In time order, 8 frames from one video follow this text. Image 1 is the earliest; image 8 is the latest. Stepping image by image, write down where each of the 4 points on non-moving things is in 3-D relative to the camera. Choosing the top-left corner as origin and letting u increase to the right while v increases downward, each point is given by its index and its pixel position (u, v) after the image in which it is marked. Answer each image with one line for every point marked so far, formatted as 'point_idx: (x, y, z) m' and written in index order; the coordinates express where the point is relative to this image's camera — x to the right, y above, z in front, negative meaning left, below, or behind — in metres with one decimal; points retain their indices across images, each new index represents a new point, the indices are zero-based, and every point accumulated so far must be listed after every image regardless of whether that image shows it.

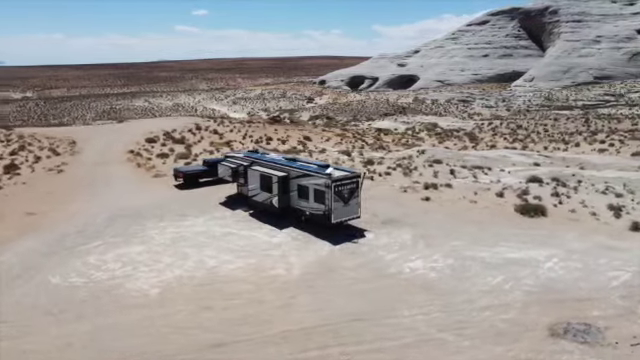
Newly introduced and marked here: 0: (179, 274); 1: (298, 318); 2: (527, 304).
0: (-4.3, -2.9, +15.3) m
1: (-0.6, -3.5, +12.5) m
2: (+5.5, -3.4, +13.1) m
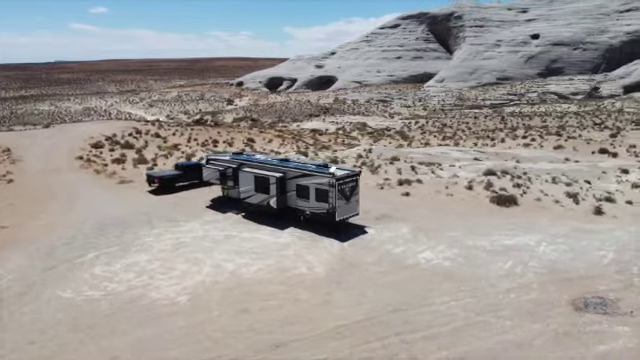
0: (-3.5, -3.0, +14.9) m
1: (+0.6, -3.5, +12.8) m
2: (+6.5, -3.1, +14.4) m
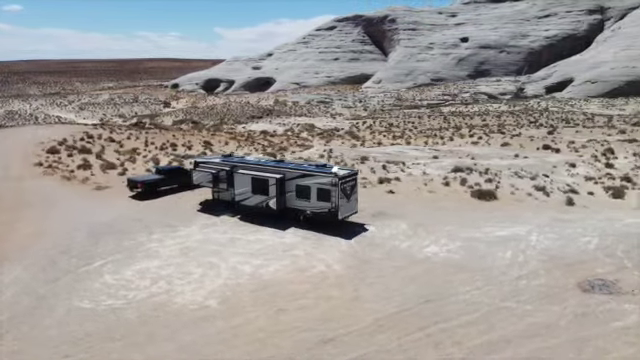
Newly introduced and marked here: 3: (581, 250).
0: (-2.9, -3.0, +14.8) m
1: (+1.5, -3.4, +13.2) m
2: (+7.2, -2.9, +15.5) m
3: (+9.2, -2.5, +17.4) m
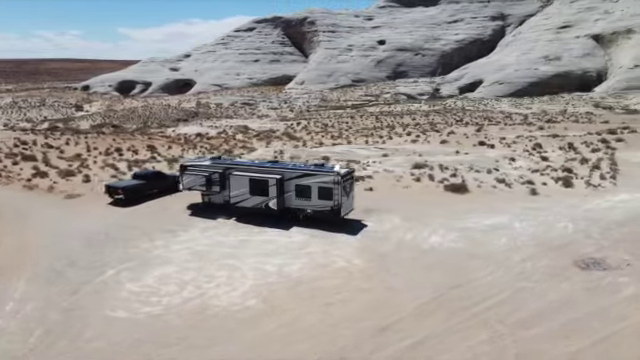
0: (-2.0, -3.1, +14.9) m
1: (+2.6, -3.3, +14.0) m
2: (+7.8, -2.6, +17.2) m
3: (+9.5, -2.1, +19.4) m
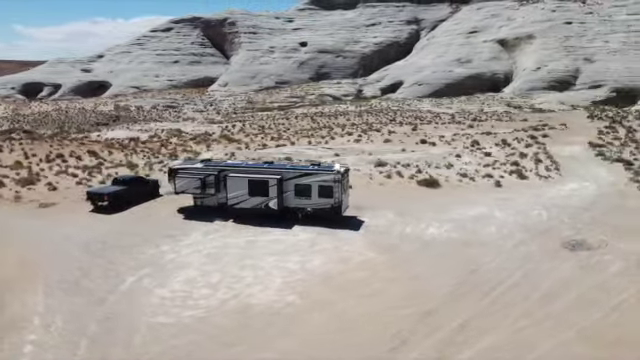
0: (-1.1, -3.1, +15.1) m
1: (+3.6, -3.1, +15.0) m
2: (+8.2, -2.3, +19.0) m
3: (+9.4, -1.7, +21.4) m
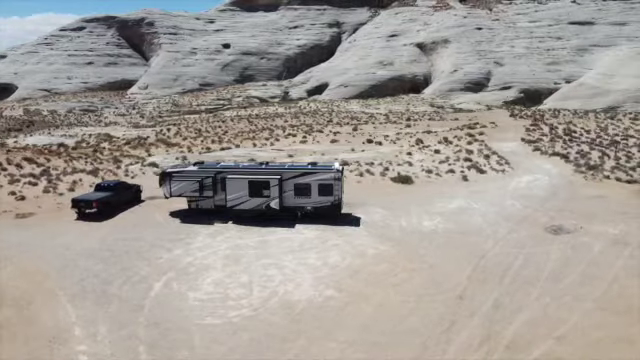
0: (-0.3, -3.0, +15.5) m
1: (+4.4, -2.9, +16.1) m
2: (+8.3, -1.9, +20.7) m
3: (+9.2, -1.4, +23.3) m
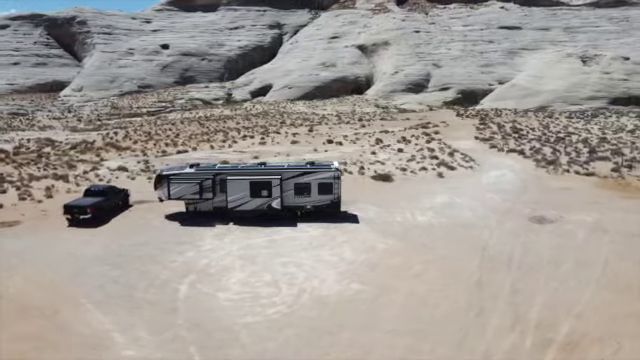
0: (+0.4, -2.9, +16.0) m
1: (+5.0, -2.7, +17.1) m
2: (+8.3, -1.7, +22.1) m
3: (+8.8, -1.1, +24.8) m
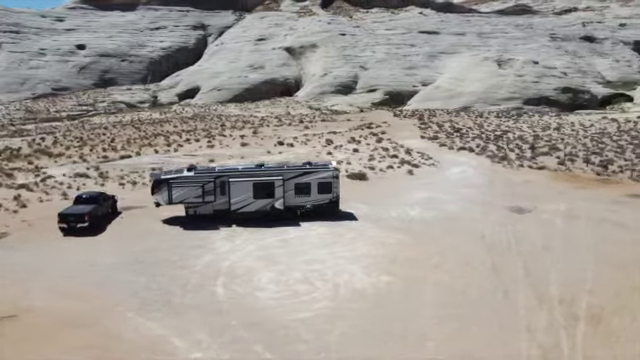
0: (+1.2, -2.9, +16.6) m
1: (+5.6, -2.5, +18.4) m
2: (+8.1, -1.4, +23.8) m
3: (+8.2, -0.9, +26.6) m
